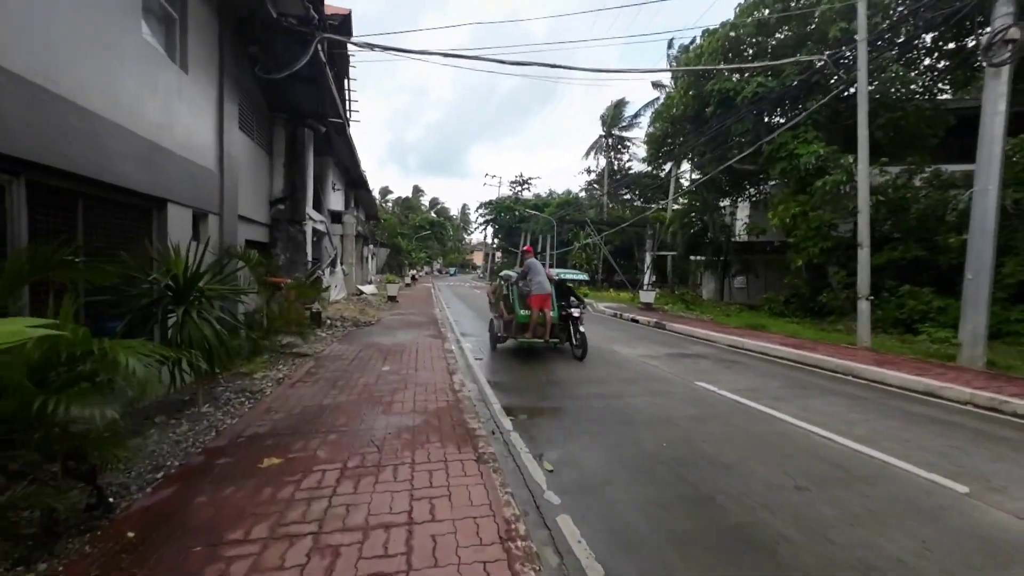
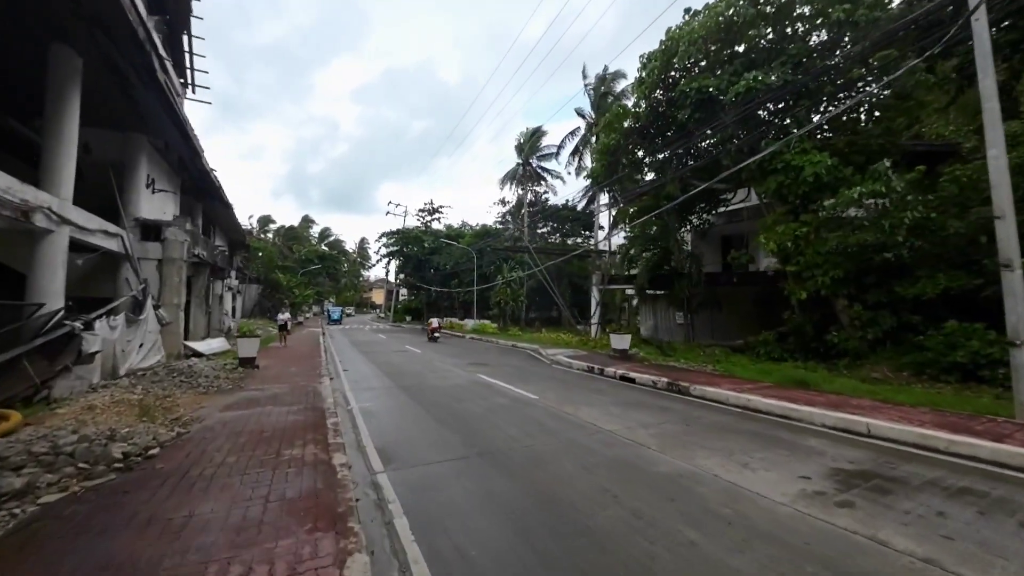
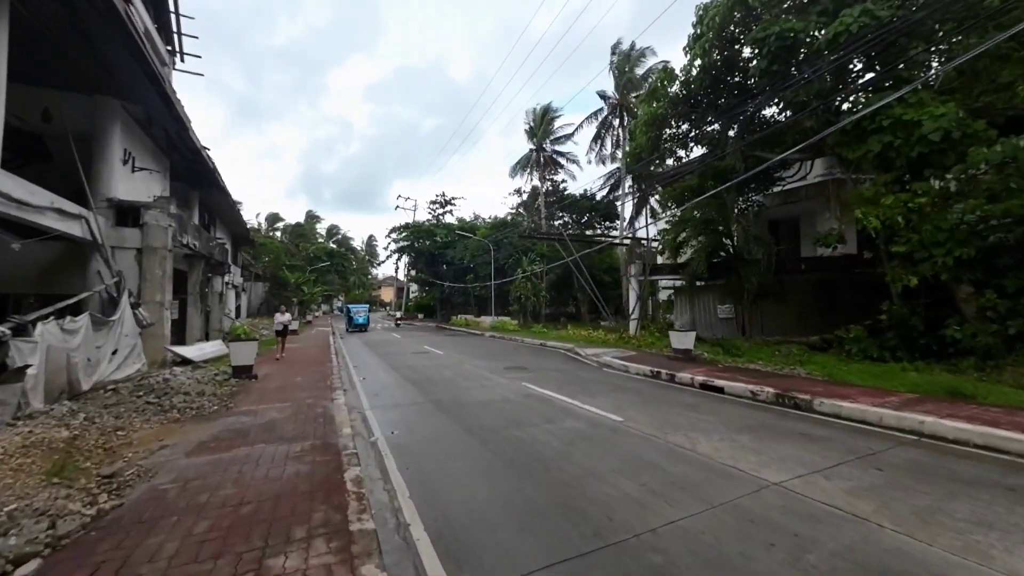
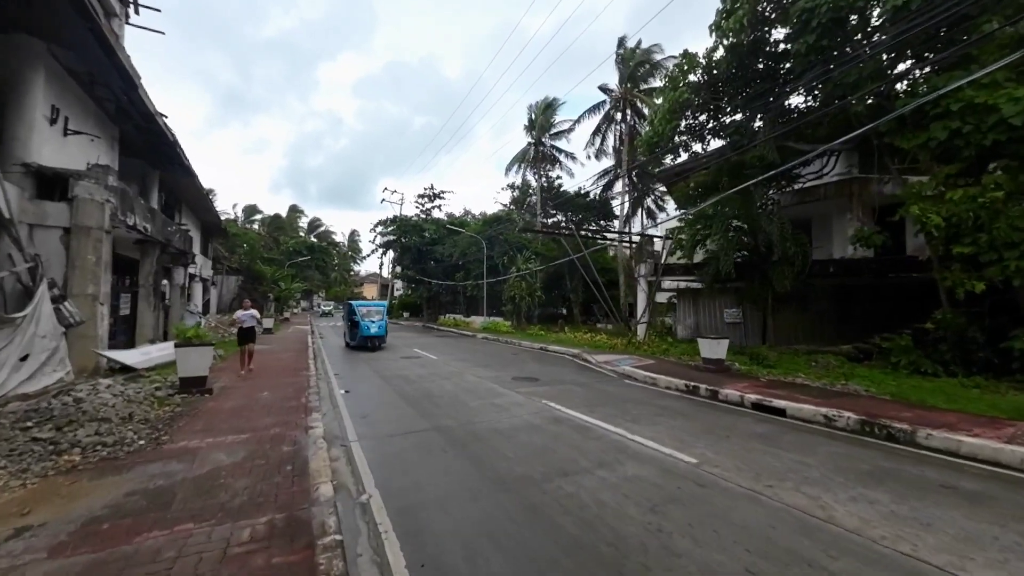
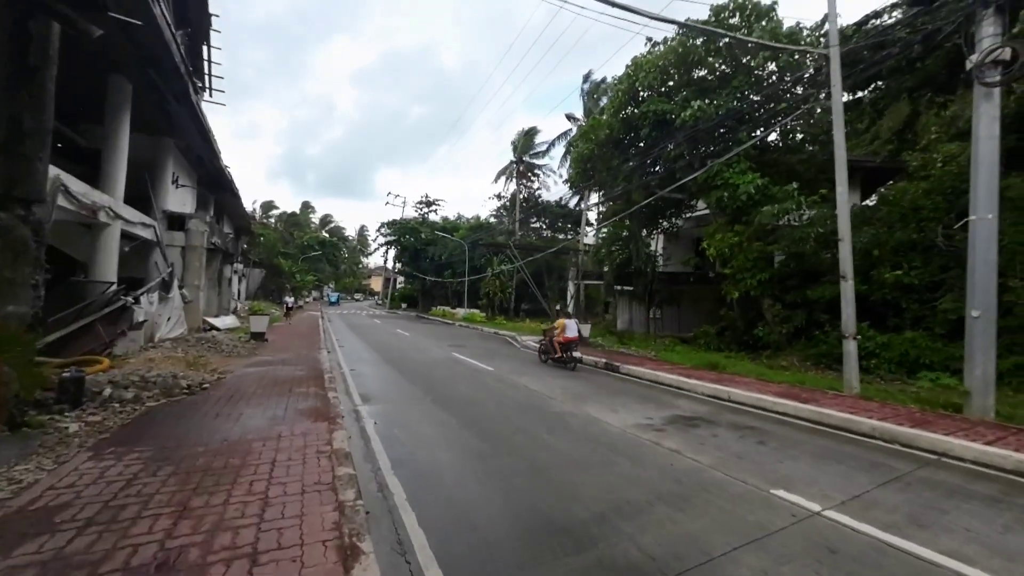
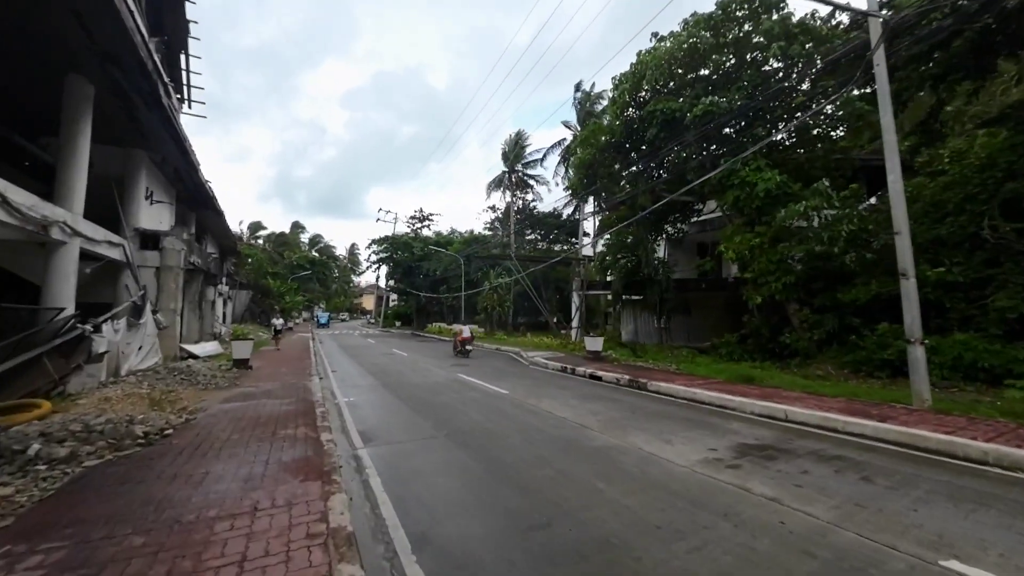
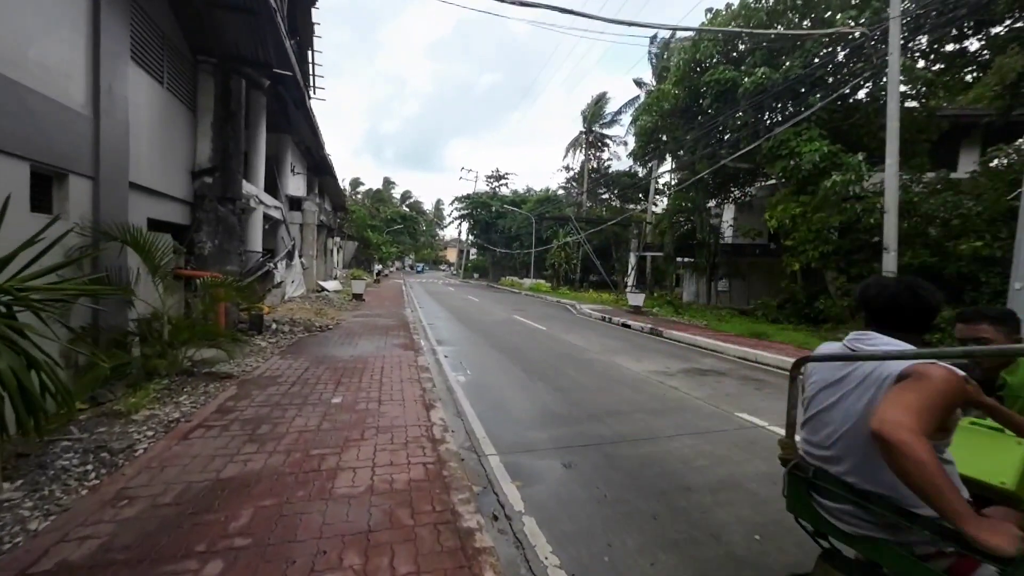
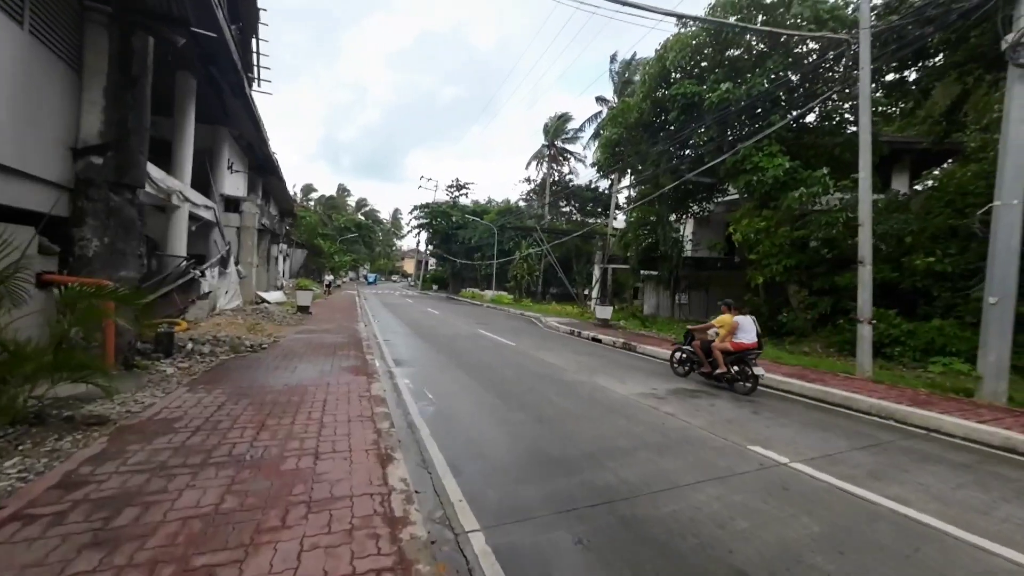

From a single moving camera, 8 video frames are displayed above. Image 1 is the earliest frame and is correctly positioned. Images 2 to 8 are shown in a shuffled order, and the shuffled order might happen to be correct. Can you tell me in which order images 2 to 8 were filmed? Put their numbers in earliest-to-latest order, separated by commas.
7, 8, 5, 6, 2, 3, 4
